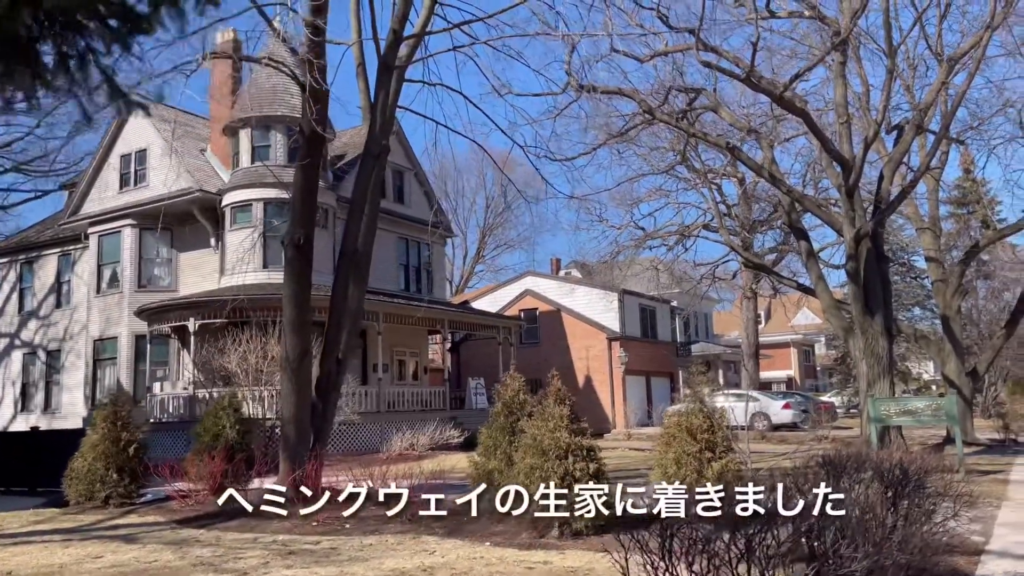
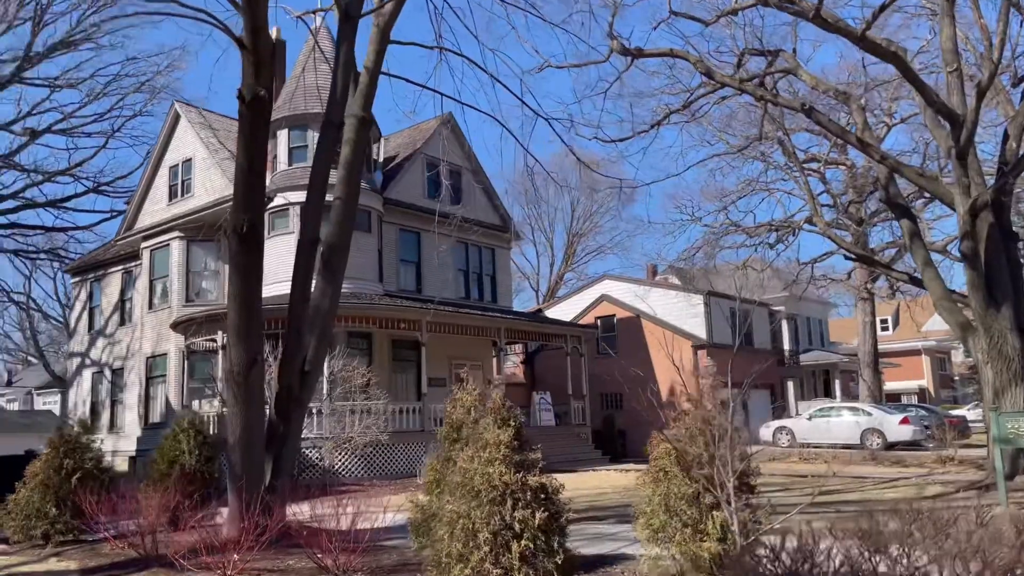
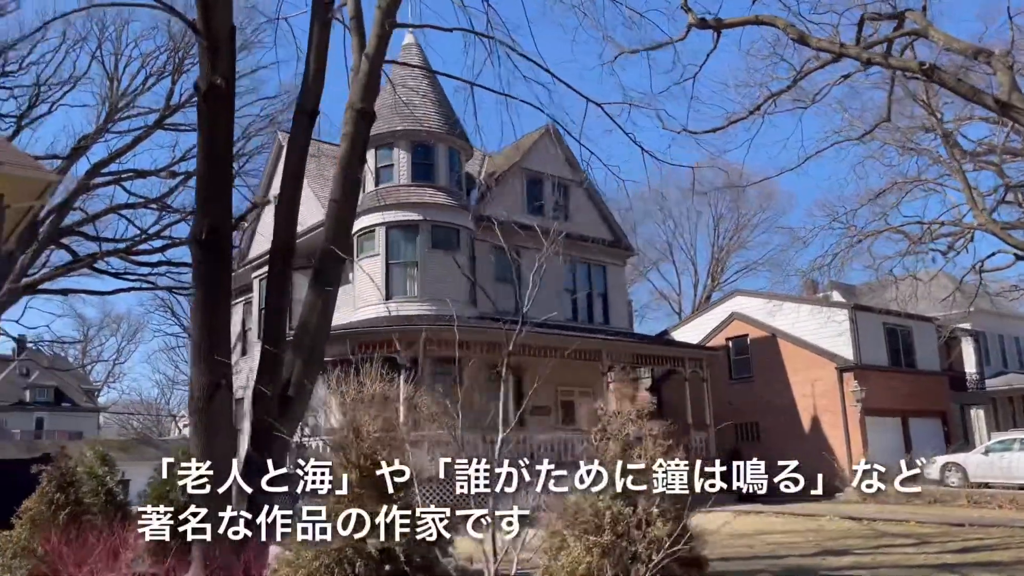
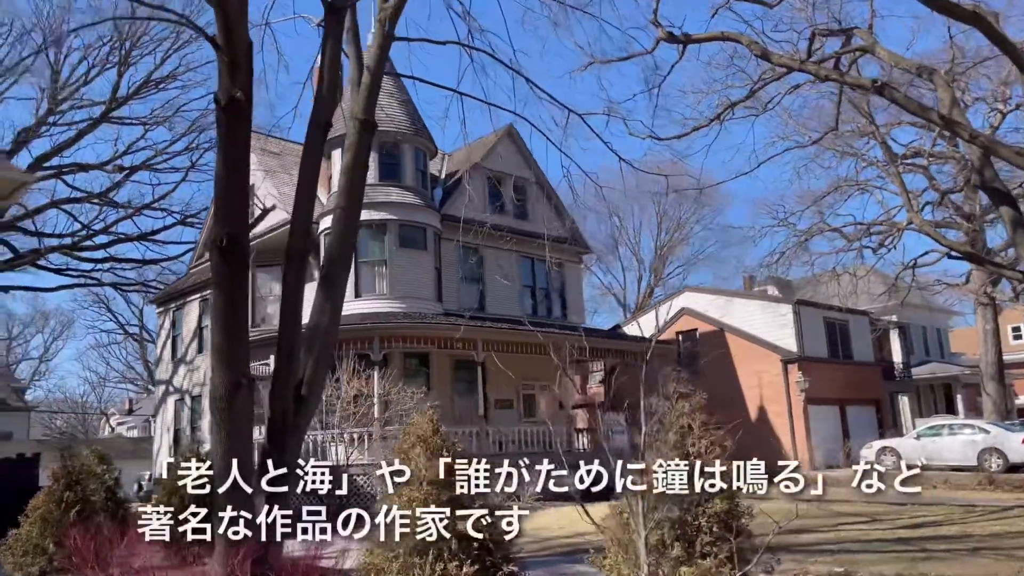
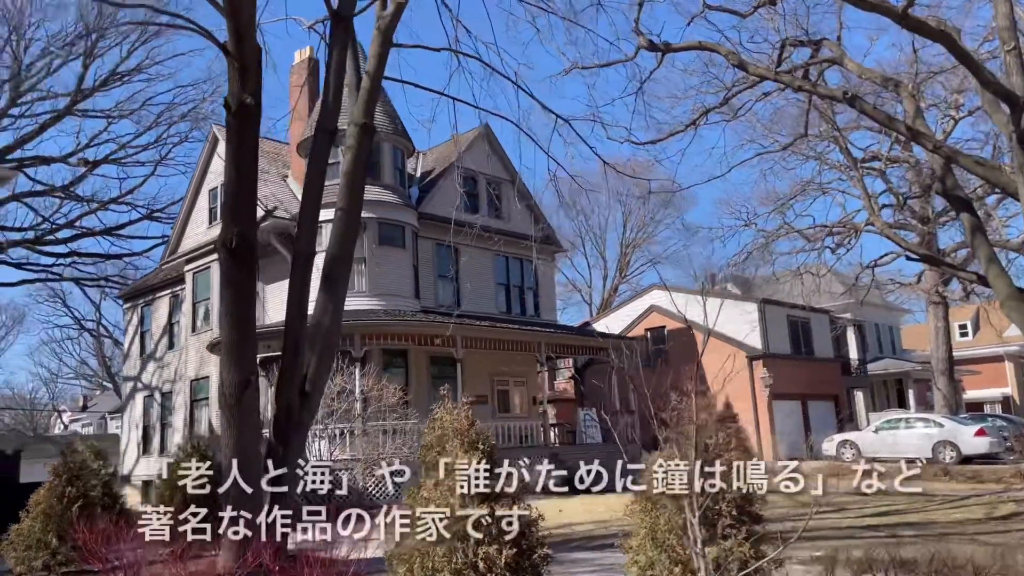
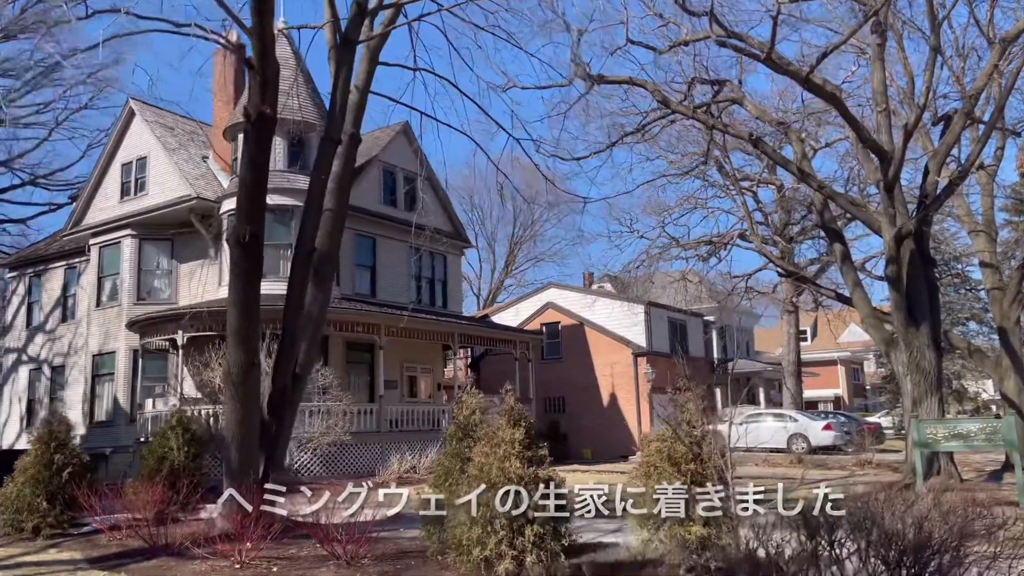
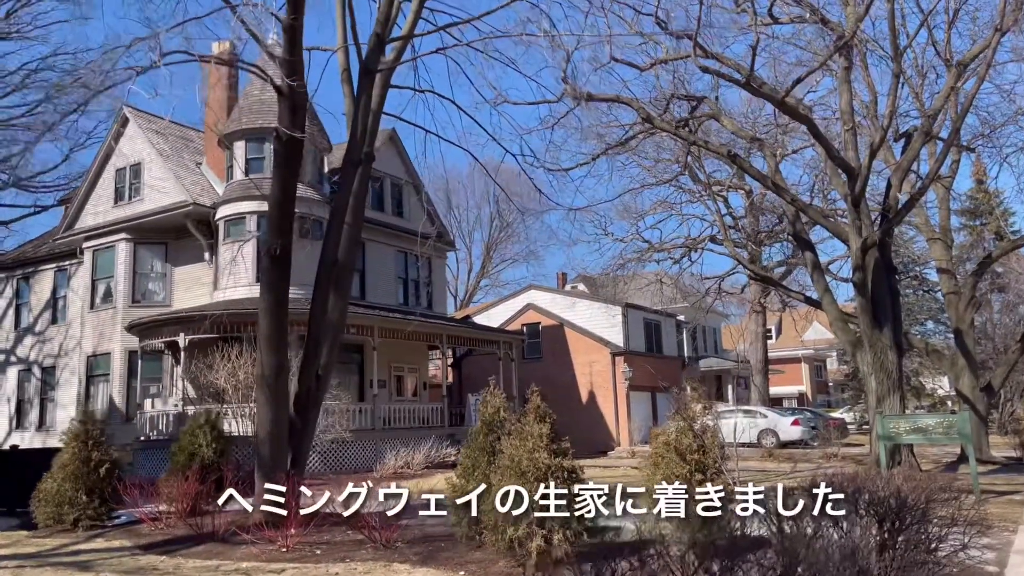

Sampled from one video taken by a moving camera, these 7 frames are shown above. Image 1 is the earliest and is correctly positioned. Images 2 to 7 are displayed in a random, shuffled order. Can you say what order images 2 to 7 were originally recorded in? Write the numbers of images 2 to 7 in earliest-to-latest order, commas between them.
7, 6, 2, 5, 4, 3
